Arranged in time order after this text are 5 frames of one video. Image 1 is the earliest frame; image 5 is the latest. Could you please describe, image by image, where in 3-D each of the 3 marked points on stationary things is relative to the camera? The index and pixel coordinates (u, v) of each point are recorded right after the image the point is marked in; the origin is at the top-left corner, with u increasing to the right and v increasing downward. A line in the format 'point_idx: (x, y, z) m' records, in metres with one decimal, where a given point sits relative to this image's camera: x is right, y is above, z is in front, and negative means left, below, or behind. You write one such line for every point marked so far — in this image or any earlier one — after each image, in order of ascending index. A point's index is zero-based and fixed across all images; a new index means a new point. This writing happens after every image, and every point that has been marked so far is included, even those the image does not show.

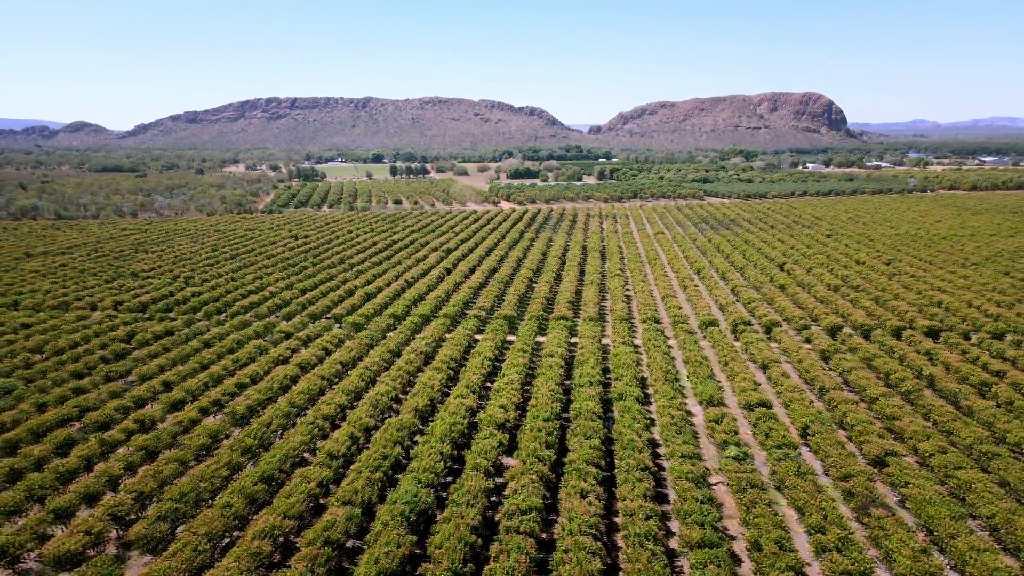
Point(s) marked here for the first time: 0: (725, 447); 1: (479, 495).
0: (+8.0, -5.9, +19.8) m
1: (-1.0, -6.6, +16.8) m
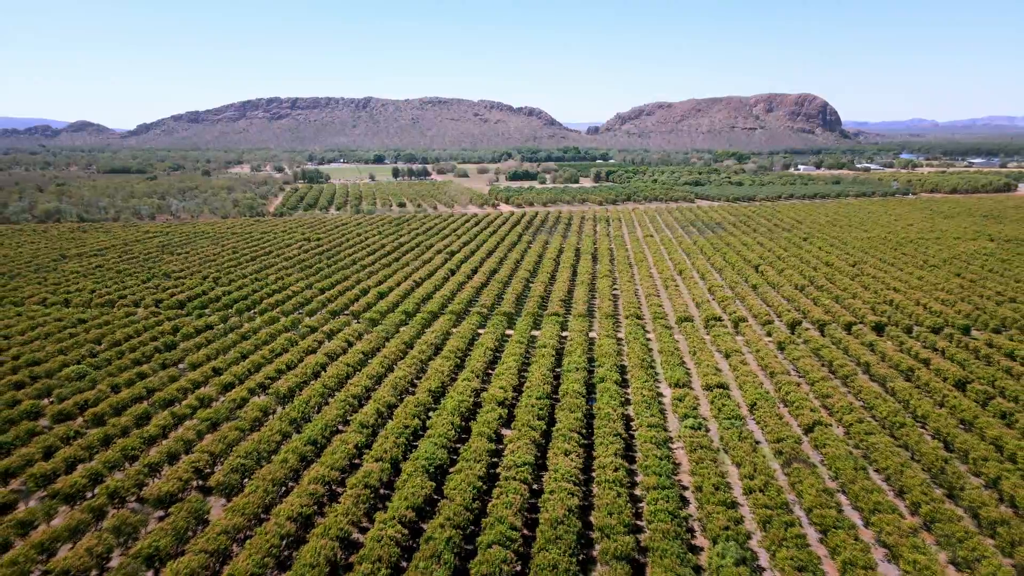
0: (+7.9, -5.9, +24.1) m
1: (-1.1, -6.6, +21.0) m
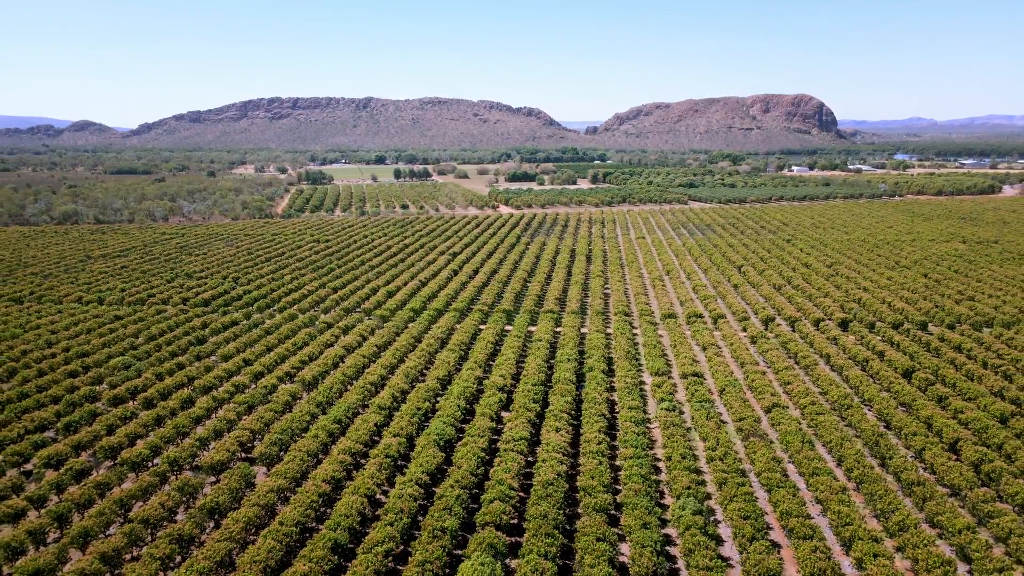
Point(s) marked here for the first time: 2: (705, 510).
0: (+7.8, -5.9, +27.5) m
1: (-1.2, -6.6, +24.5) m
2: (+7.1, -8.2, +19.5) m
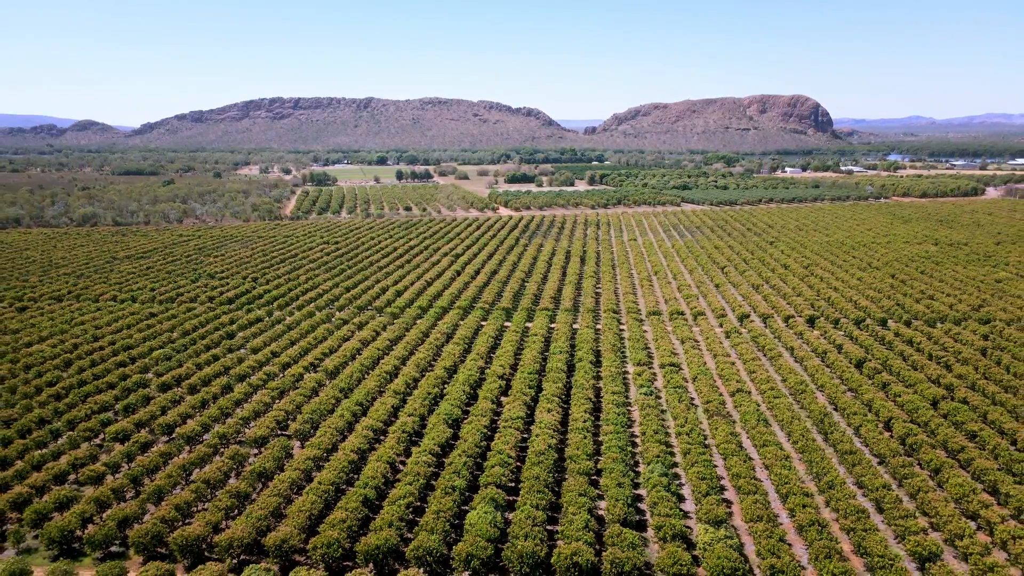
0: (+7.7, -5.9, +31.4) m
1: (-1.3, -6.6, +28.4) m
2: (+7.1, -8.2, +23.4) m
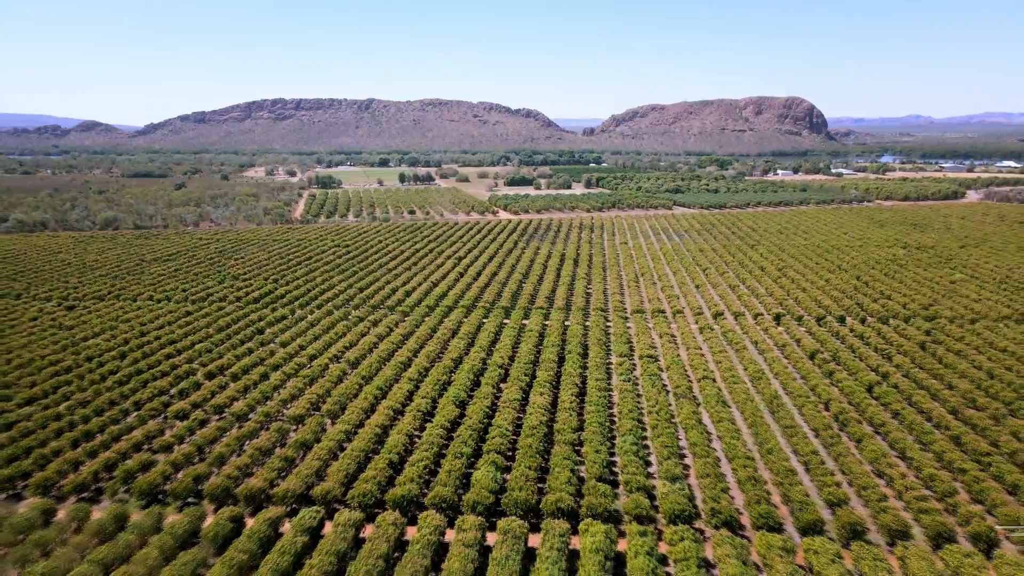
0: (+7.6, -6.0, +36.4) m
1: (-1.4, -6.7, +33.4) m
2: (+6.9, -8.3, +28.4) m
